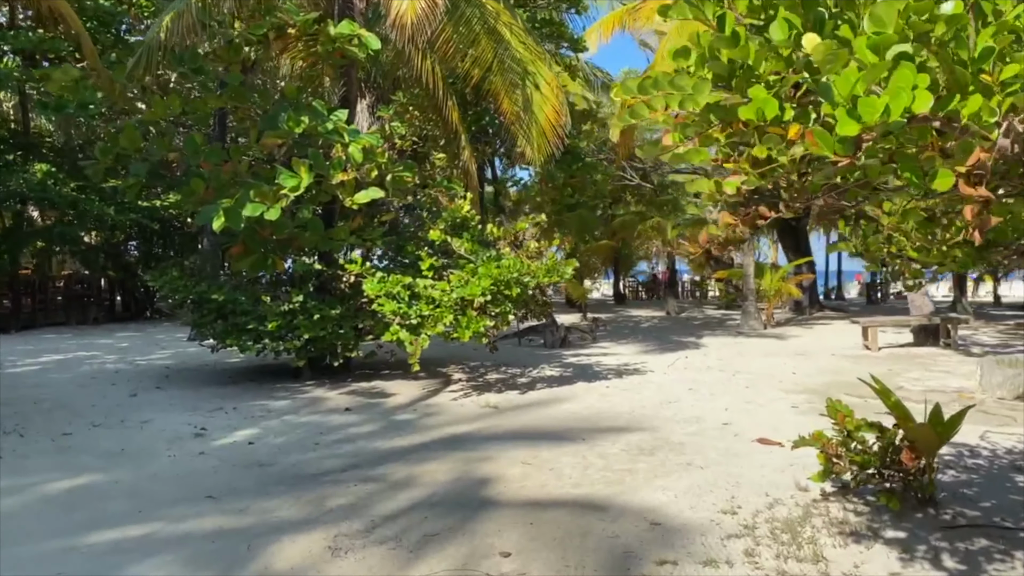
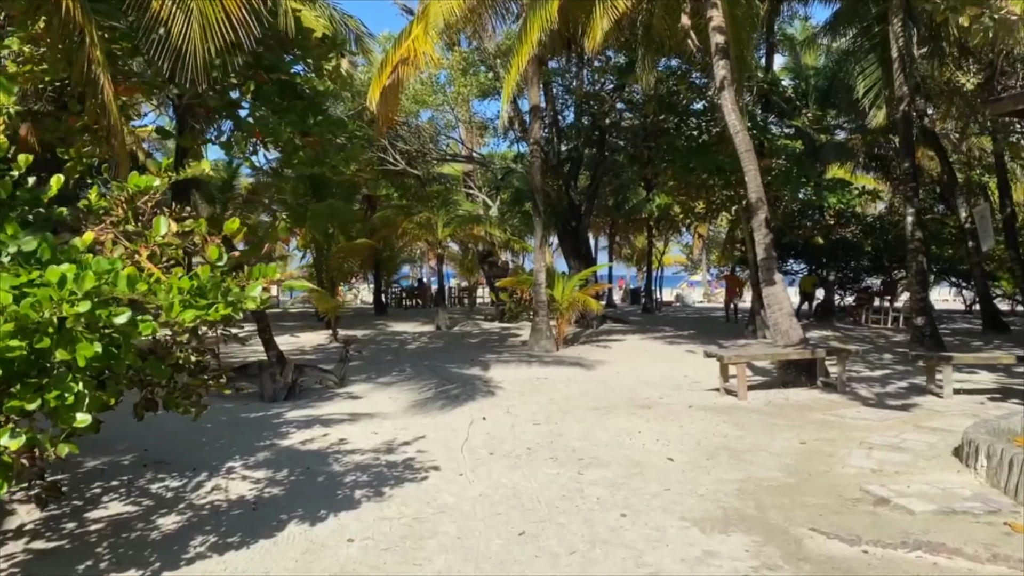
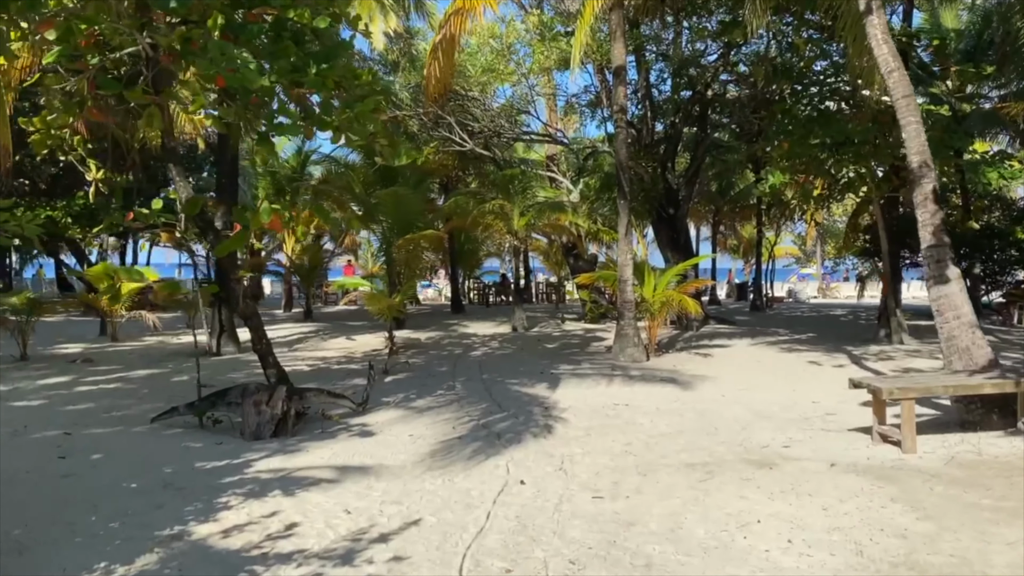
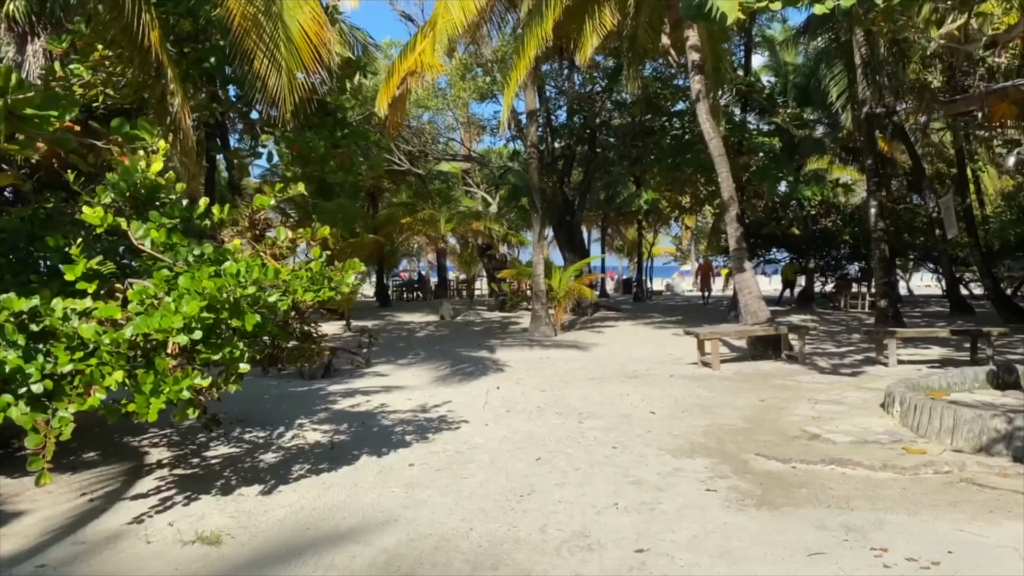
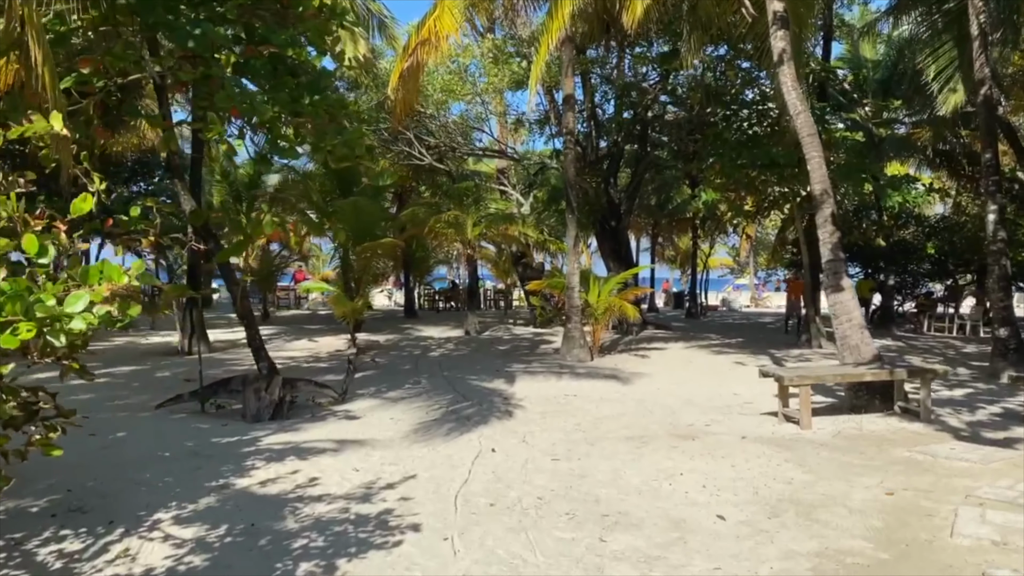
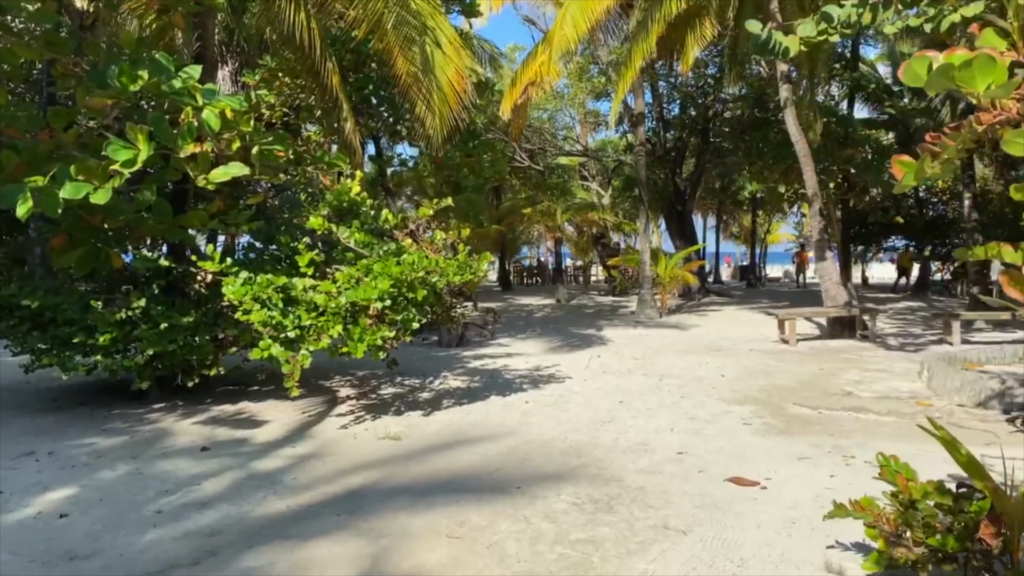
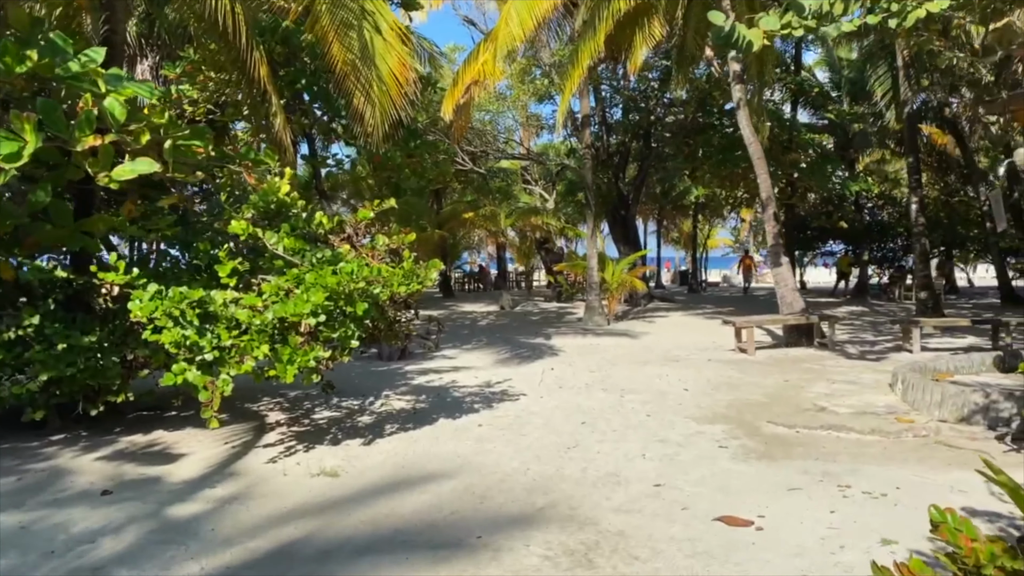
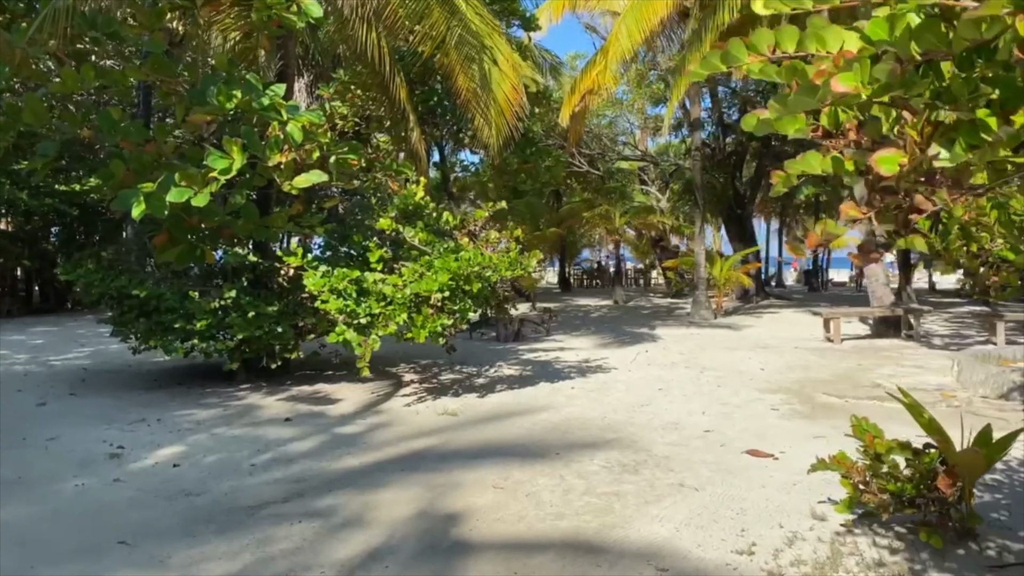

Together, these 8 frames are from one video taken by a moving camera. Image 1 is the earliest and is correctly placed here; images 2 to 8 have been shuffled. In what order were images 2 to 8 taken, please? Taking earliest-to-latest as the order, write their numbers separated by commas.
8, 6, 7, 4, 2, 5, 3
